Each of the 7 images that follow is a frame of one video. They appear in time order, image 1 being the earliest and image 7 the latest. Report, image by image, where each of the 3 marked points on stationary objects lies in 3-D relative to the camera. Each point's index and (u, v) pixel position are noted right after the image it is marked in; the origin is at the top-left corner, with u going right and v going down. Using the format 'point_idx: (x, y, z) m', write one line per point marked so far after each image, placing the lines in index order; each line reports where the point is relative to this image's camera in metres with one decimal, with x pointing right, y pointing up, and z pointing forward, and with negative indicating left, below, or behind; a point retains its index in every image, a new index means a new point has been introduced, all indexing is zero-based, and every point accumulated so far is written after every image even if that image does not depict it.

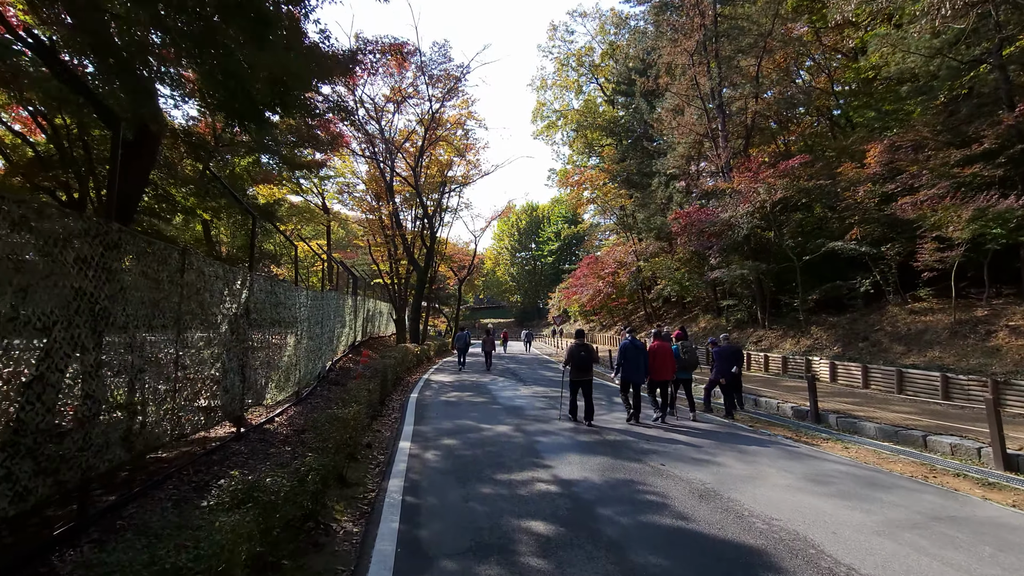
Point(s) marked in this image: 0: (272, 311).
0: (-4.3, -0.4, +9.1) m
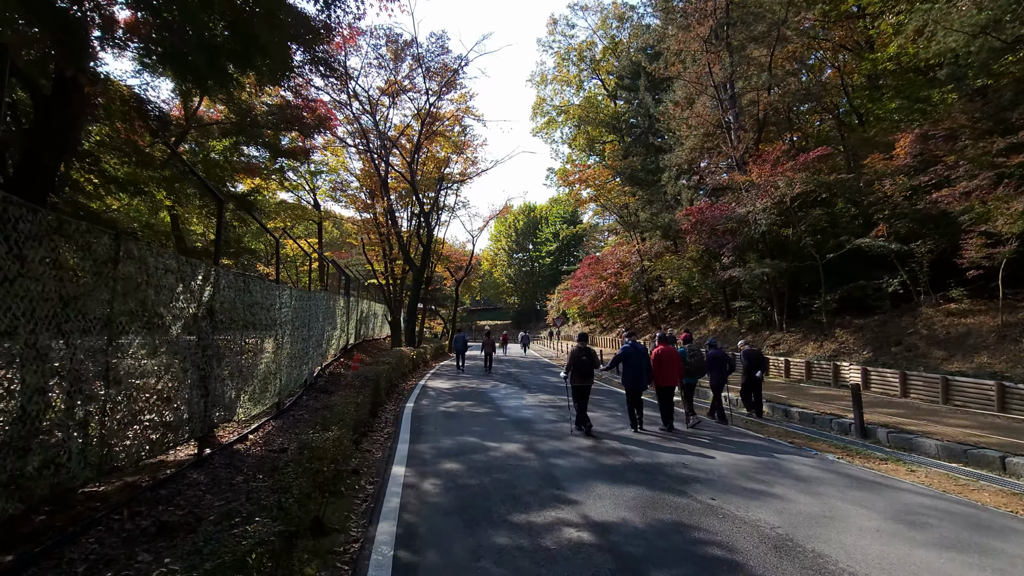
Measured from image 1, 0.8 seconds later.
0: (-4.2, -0.4, +7.9) m
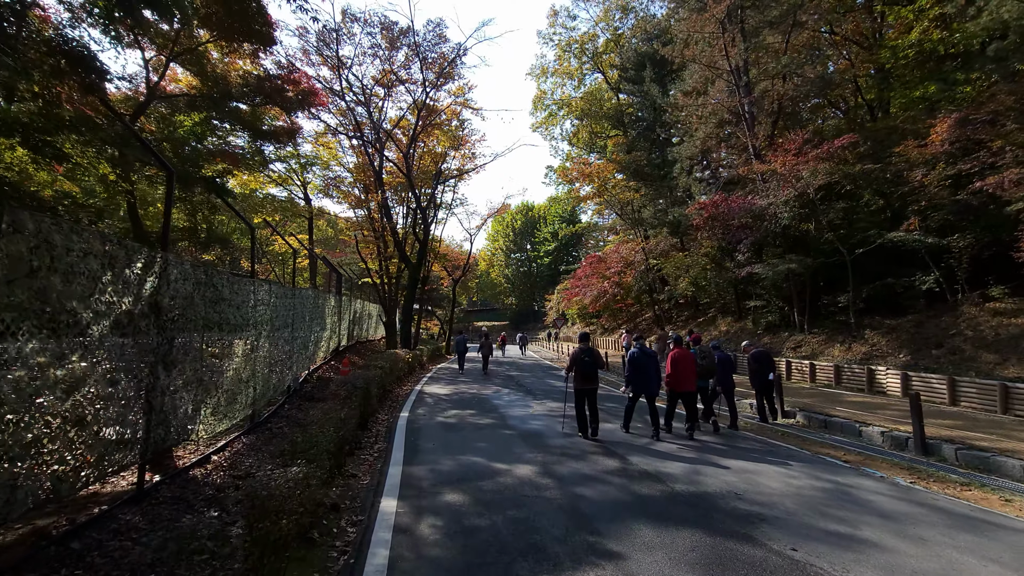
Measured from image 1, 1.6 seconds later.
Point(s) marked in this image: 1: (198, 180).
0: (-4.0, -0.3, +6.6) m
1: (-5.9, +2.0, +9.4) m
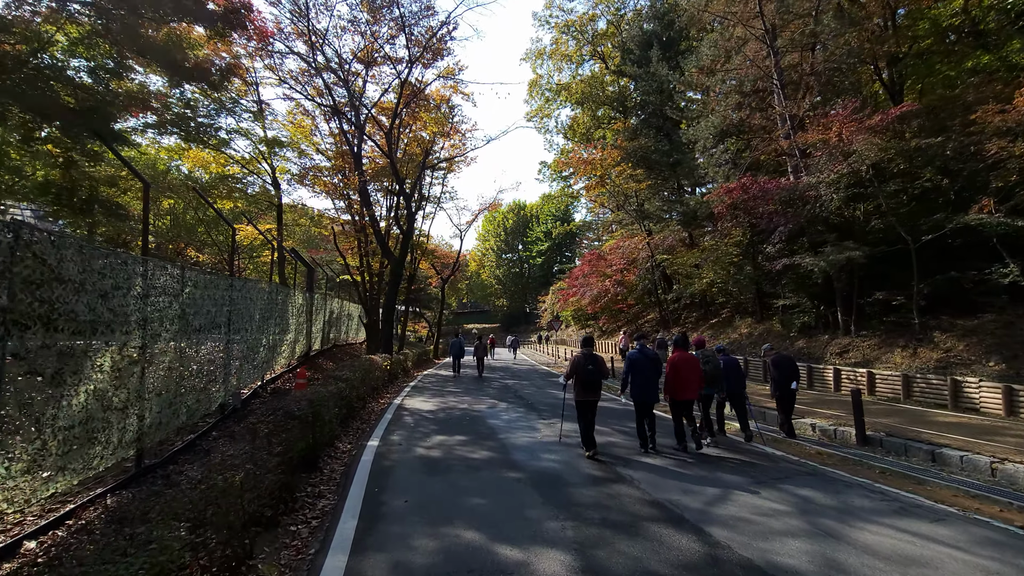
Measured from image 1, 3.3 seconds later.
0: (-3.9, -0.1, +3.9) m
1: (-5.8, +2.2, +6.7) m
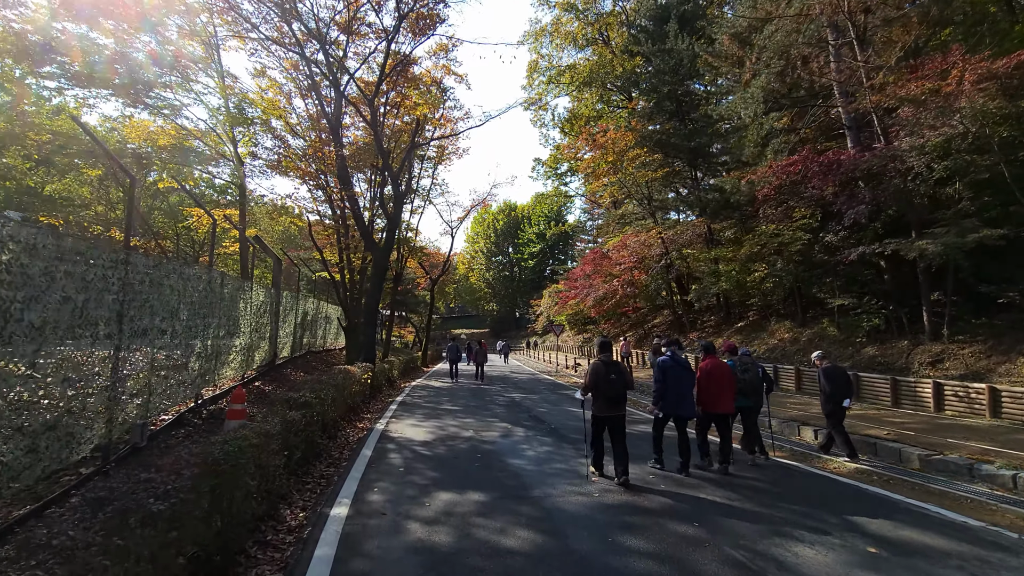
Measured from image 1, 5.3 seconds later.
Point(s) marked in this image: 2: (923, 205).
0: (-3.2, +0.3, +0.8) m
1: (-5.2, +2.5, +3.6) m
2: (+10.2, +2.1, +12.5) m
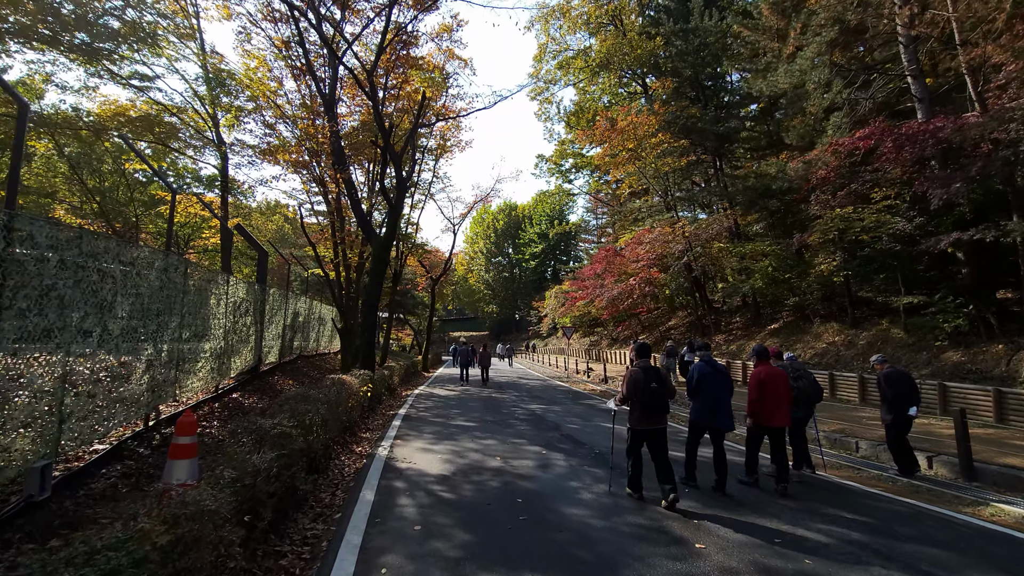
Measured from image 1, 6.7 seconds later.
0: (-2.5, +0.5, -1.3) m
1: (-4.6, +2.7, +1.5) m
2: (+10.8, +2.2, +10.6) m
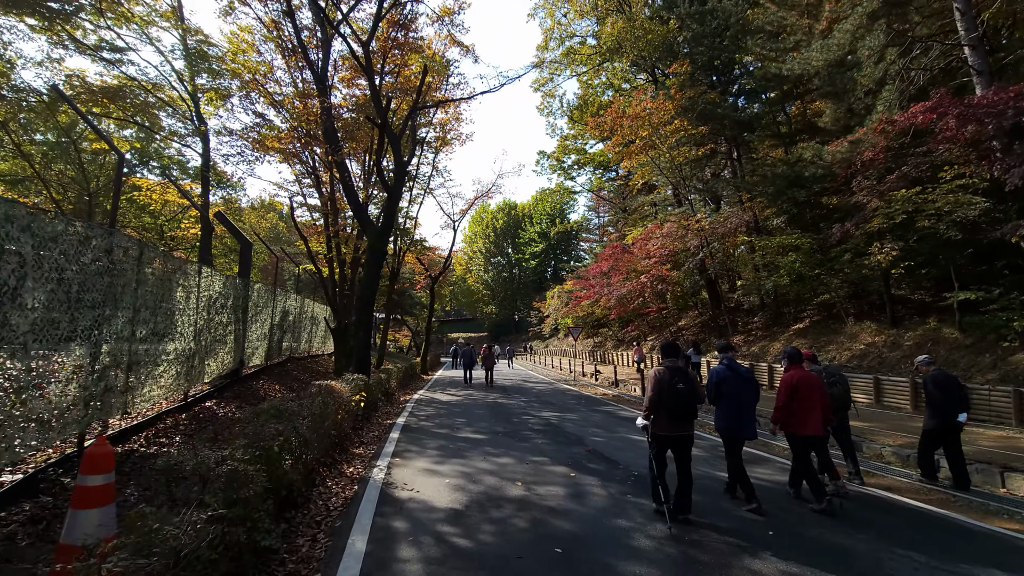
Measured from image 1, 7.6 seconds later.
0: (-2.2, +0.6, -2.7) m
1: (-4.2, +2.9, +0.1) m
2: (+11.1, +2.3, +9.3) m
